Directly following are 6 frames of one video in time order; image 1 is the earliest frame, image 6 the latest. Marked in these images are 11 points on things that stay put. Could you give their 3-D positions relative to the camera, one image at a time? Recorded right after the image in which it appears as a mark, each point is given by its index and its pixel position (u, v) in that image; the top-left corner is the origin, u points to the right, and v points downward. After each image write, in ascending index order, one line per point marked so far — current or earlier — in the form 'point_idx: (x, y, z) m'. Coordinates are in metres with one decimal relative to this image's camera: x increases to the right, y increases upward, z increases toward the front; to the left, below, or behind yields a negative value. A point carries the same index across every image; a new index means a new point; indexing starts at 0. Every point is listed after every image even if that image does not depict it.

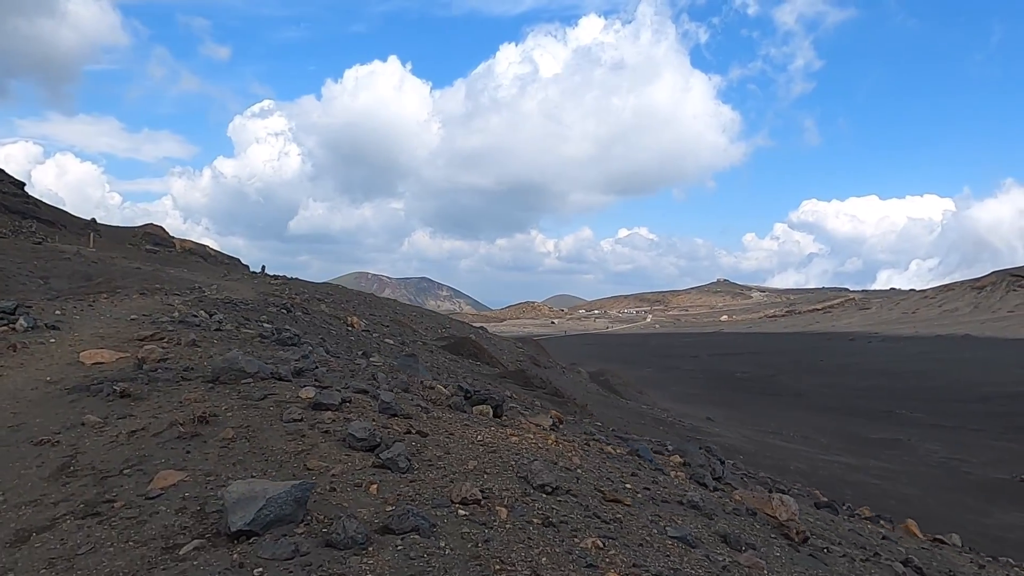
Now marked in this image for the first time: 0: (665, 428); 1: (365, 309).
0: (+3.1, -2.8, +15.9) m
1: (-2.9, -0.4, +15.8) m
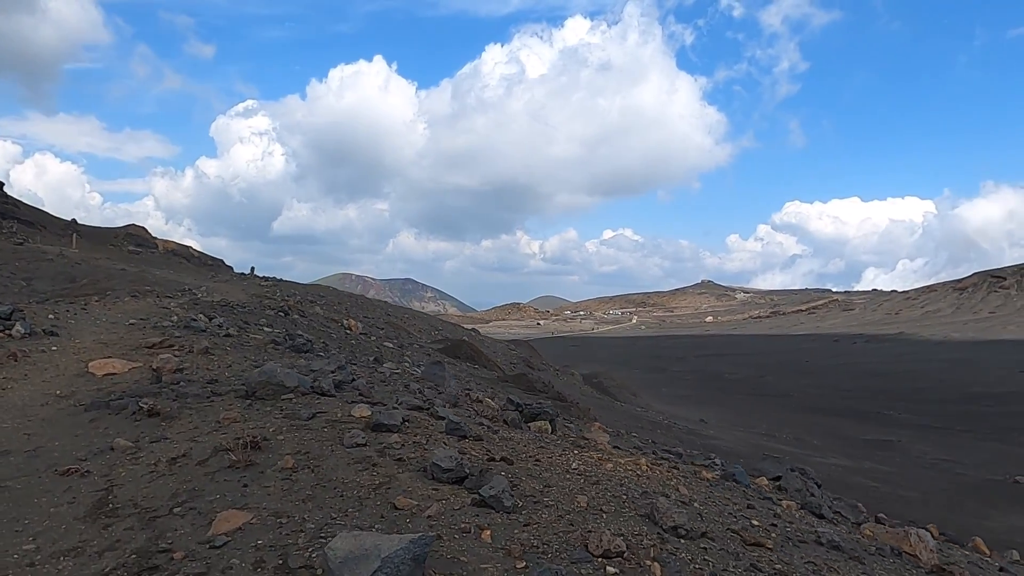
0: (+3.0, -2.8, +15.8) m
1: (-3.0, -0.5, +15.5) m
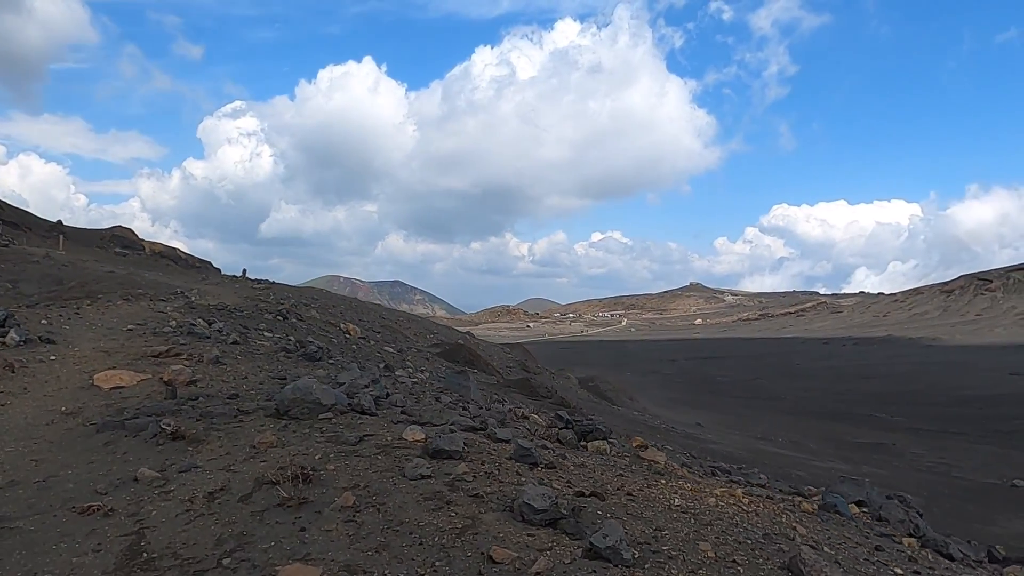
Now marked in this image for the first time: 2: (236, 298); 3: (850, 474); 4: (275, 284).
0: (+3.0, -2.9, +15.6) m
1: (-3.1, -0.5, +15.3) m
2: (-4.4, -0.2, +12.5) m
3: (+7.0, -3.9, +16.5) m
4: (-5.8, +0.1, +19.5) m
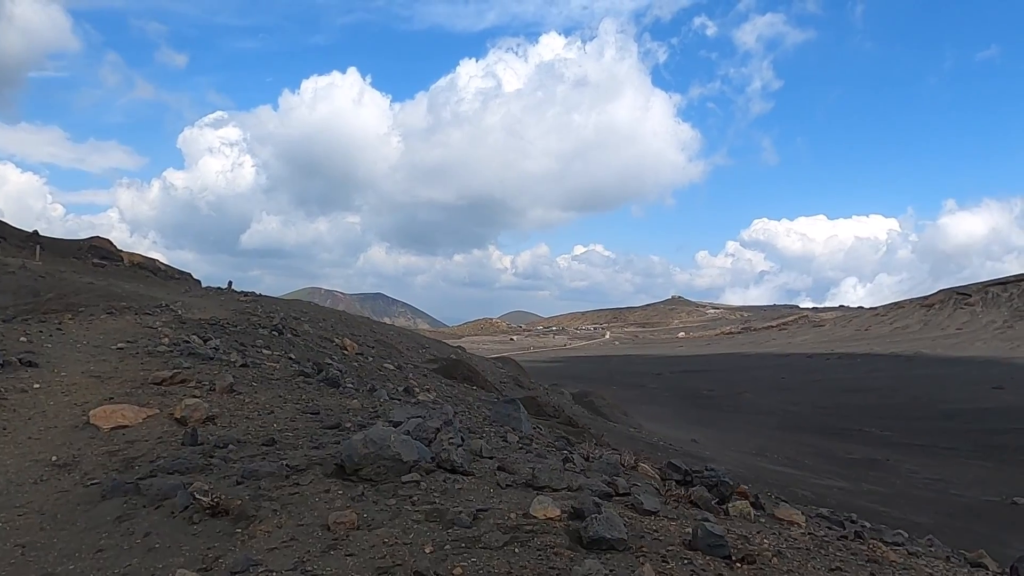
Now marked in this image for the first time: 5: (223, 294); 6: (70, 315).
0: (+2.9, -3.2, +15.2) m
1: (-3.1, -0.8, +14.7) m
2: (-4.4, -0.4, +12.0) m
3: (+6.9, -4.2, +16.2) m
4: (-6.0, -0.2, +18.9) m
5: (-6.8, -0.2, +18.7) m
6: (-6.1, -0.4, +11.0) m
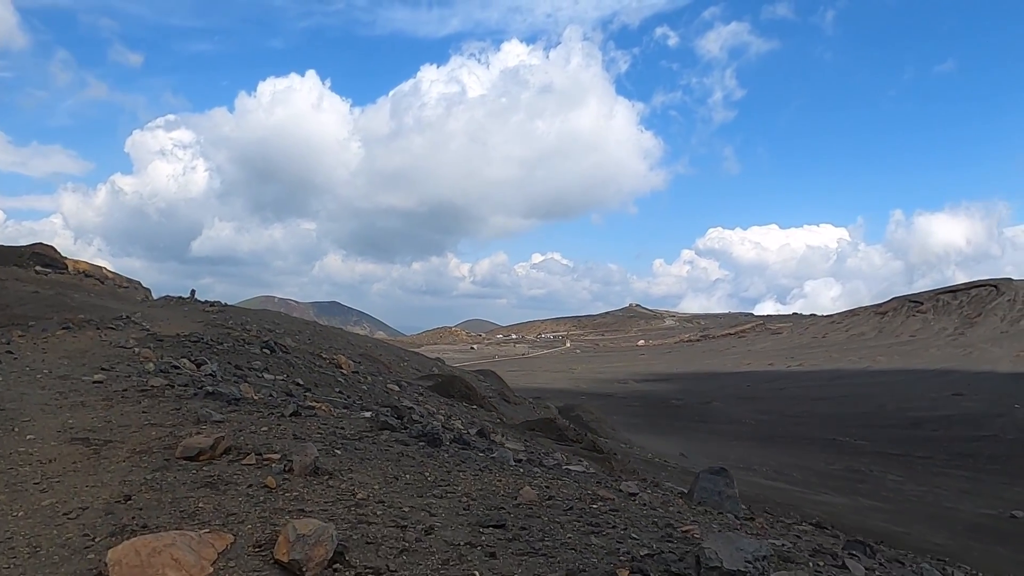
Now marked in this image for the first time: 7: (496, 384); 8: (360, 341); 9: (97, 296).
0: (+2.8, -3.3, +14.3) m
1: (-3.2, -0.9, +13.5) m
2: (-4.4, -0.5, +10.7) m
3: (+6.8, -4.3, +15.5) m
4: (-6.3, -0.4, +17.5) m
5: (-7.2, -0.4, +17.3) m
6: (-6.0, -0.5, +9.6) m
7: (-0.4, -2.4, +19.6) m
8: (-3.7, -1.3, +19.3) m
9: (-10.1, -0.2, +19.4) m
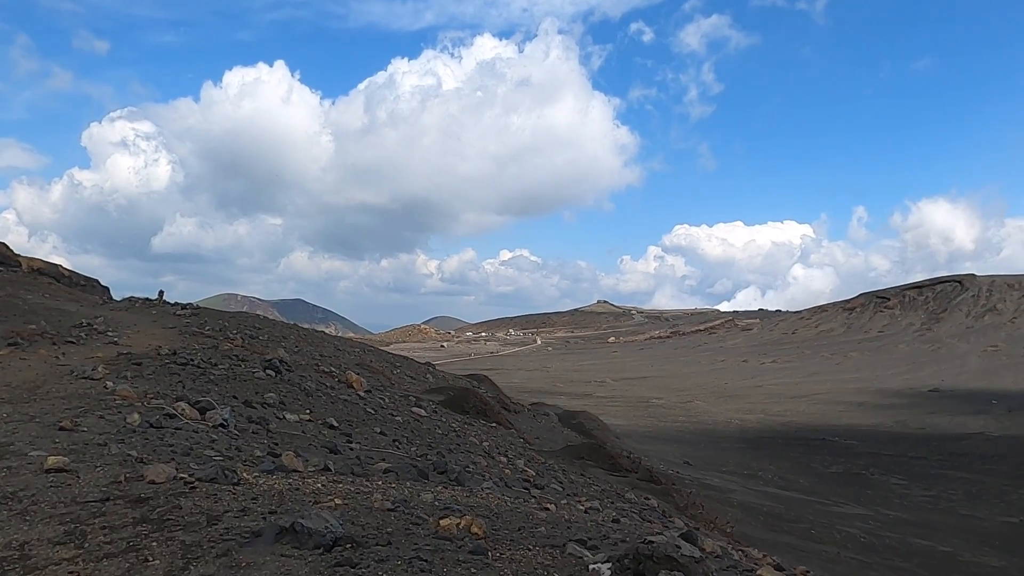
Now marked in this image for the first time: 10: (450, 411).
0: (+3.0, -3.3, +13.1) m
1: (-3.0, -0.9, +12.0) m
2: (-4.0, -0.5, +9.2) m
3: (+6.9, -4.3, +14.4) m
4: (-6.3, -0.4, +15.9) m
5: (-7.1, -0.4, +15.7) m
6: (-5.6, -0.5, +8.0) m
7: (-0.4, -2.3, +18.2) m
8: (-3.8, -1.3, +17.8) m
9: (-10.2, -0.2, +17.6) m
10: (-0.7, -1.4, +8.7) m
